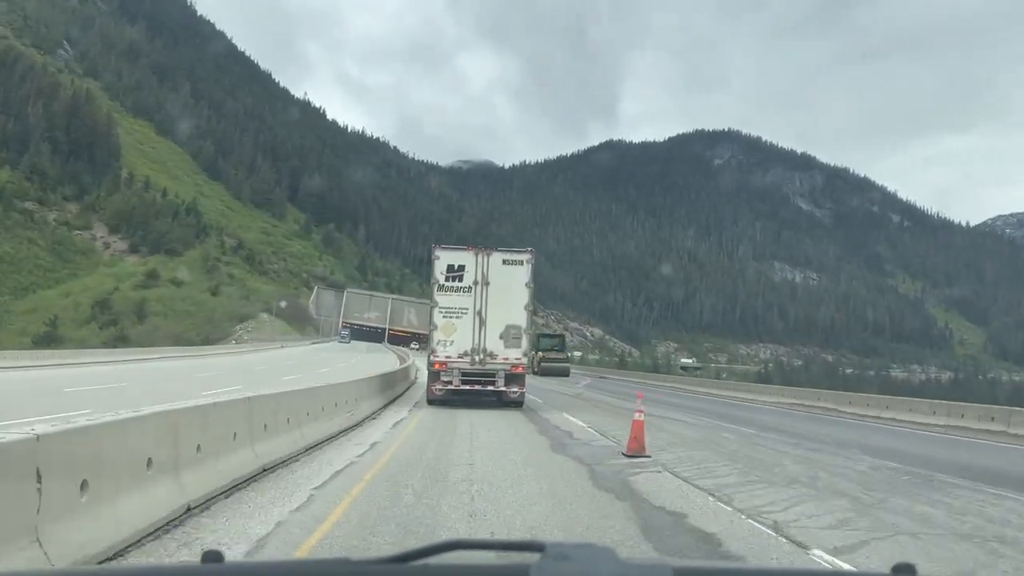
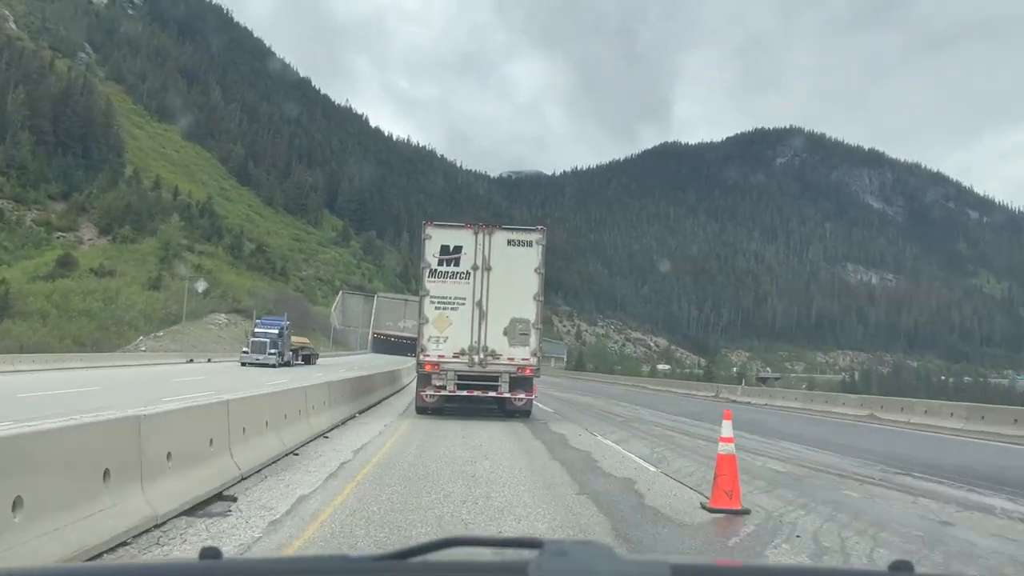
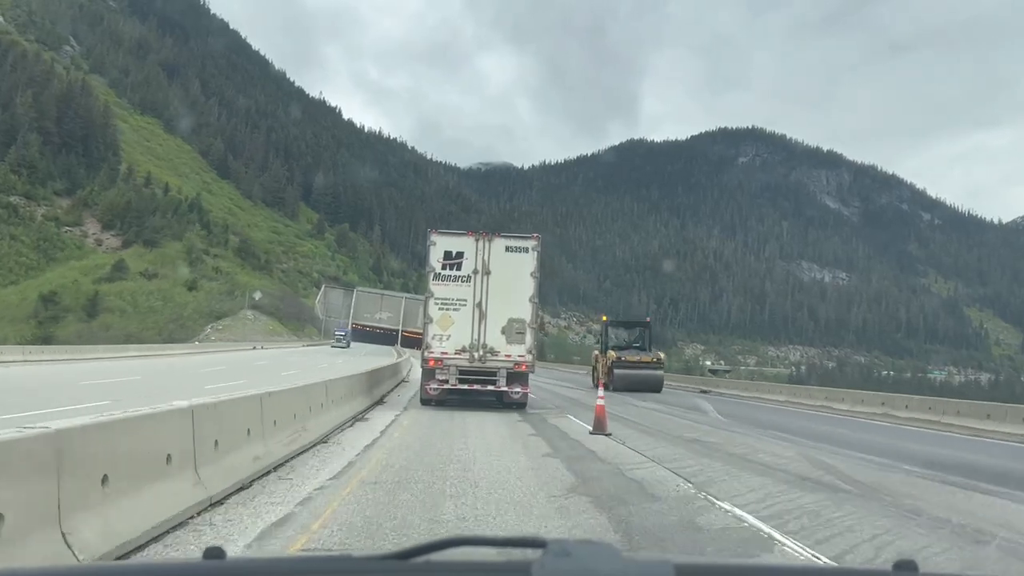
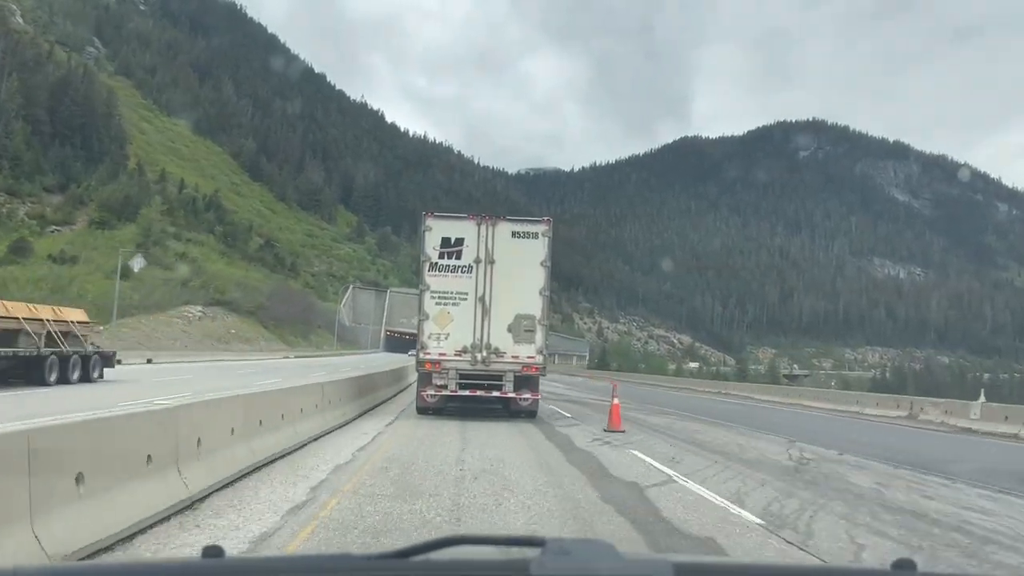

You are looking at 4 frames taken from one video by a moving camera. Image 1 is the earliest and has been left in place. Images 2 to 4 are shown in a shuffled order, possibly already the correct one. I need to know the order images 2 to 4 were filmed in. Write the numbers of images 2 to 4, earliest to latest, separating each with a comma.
3, 2, 4
